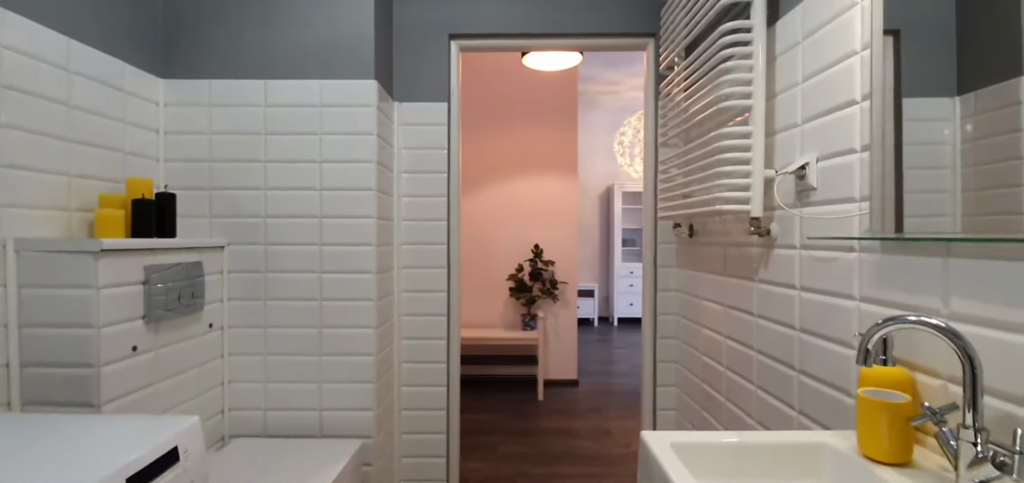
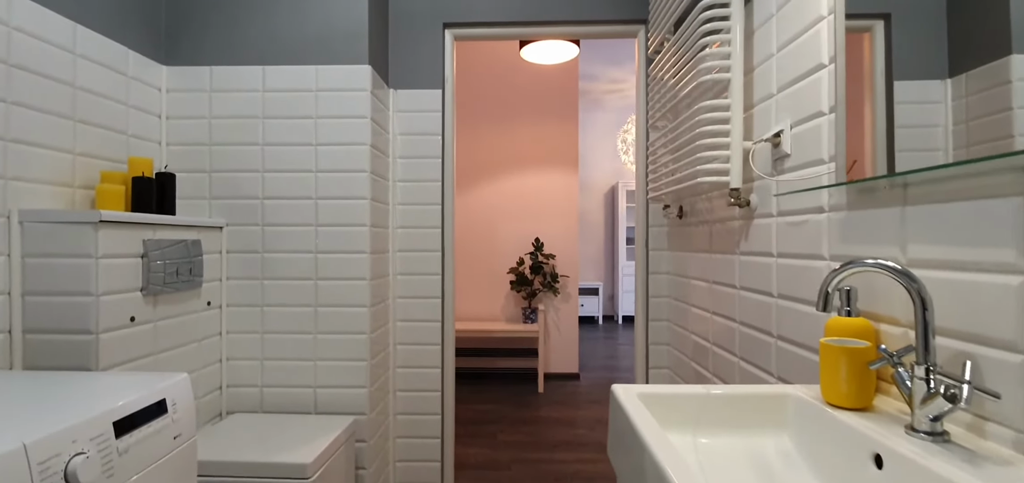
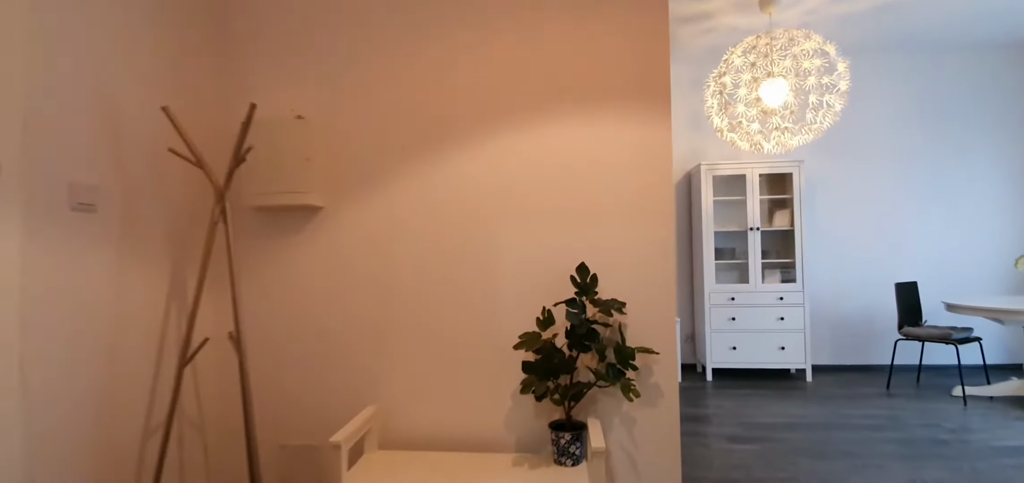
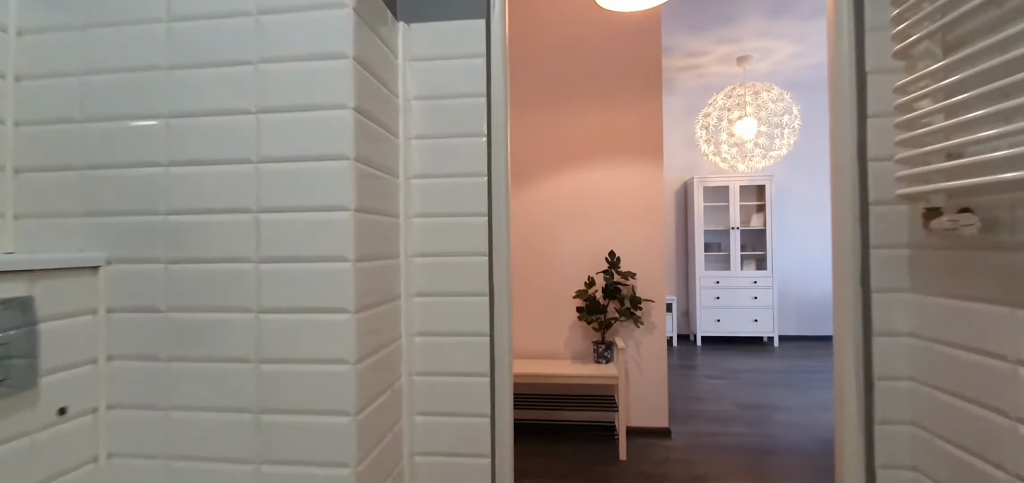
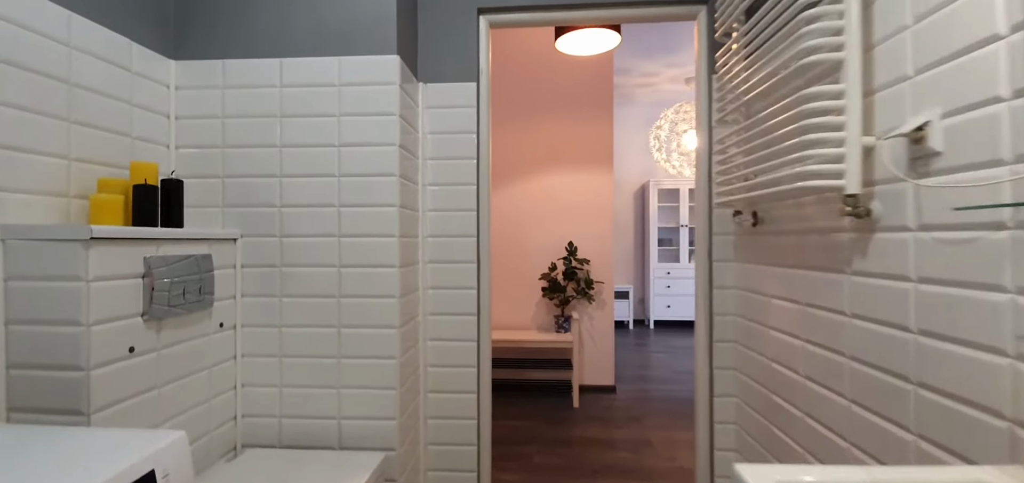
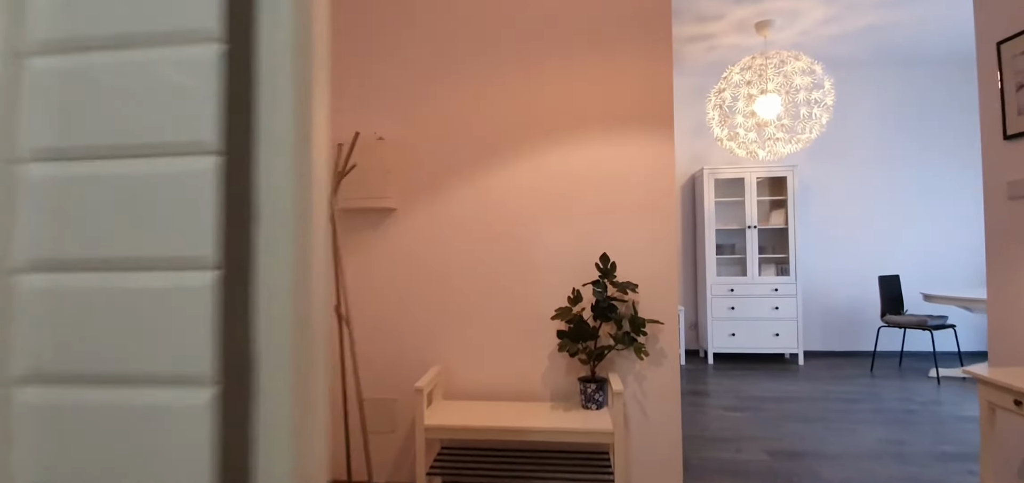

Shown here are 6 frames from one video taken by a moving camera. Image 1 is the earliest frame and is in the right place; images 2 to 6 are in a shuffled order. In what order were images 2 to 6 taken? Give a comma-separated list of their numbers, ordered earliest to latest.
2, 5, 4, 6, 3
